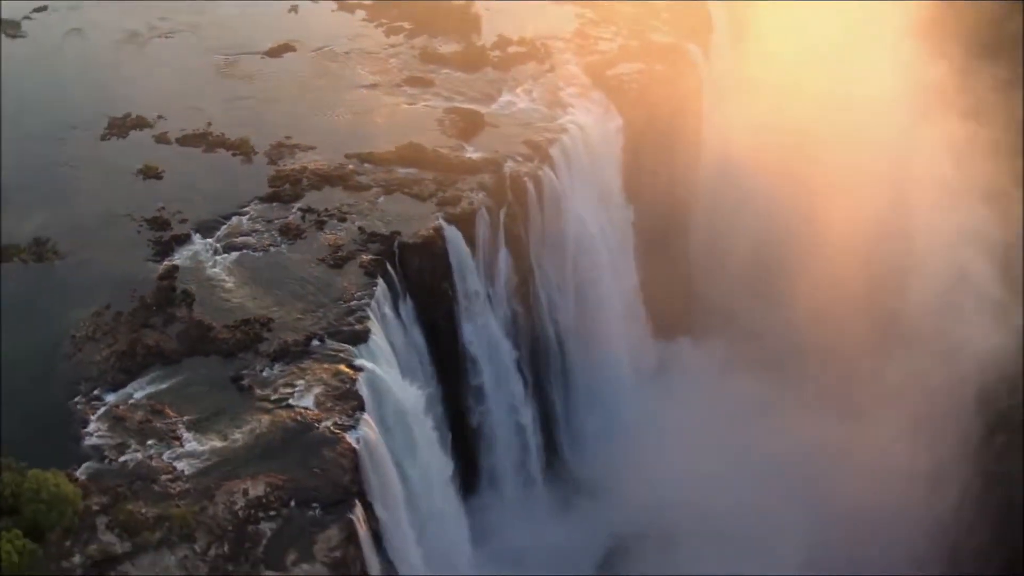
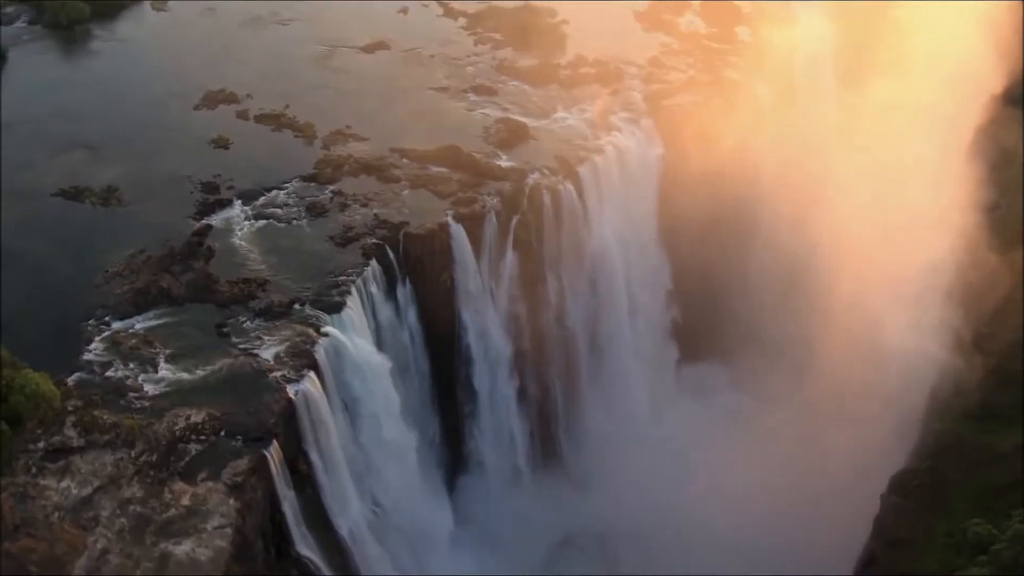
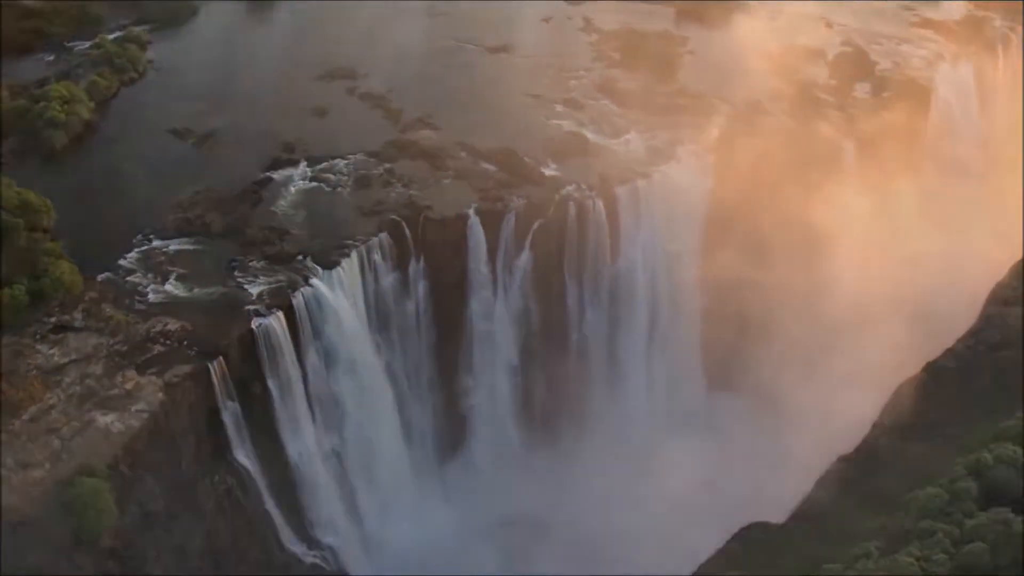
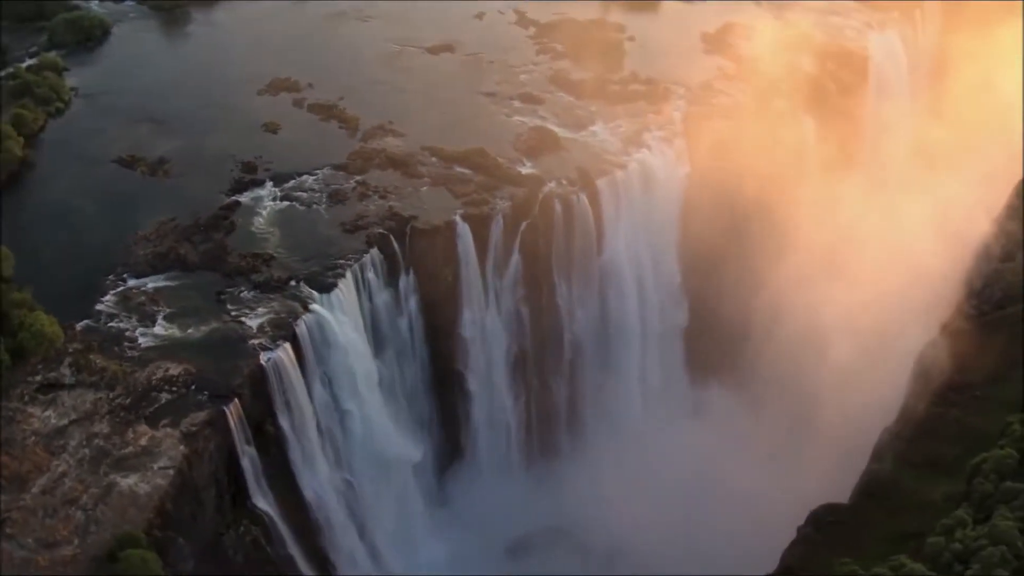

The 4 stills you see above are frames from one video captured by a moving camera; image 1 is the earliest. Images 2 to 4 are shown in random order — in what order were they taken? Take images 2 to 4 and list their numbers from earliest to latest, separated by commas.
2, 4, 3
